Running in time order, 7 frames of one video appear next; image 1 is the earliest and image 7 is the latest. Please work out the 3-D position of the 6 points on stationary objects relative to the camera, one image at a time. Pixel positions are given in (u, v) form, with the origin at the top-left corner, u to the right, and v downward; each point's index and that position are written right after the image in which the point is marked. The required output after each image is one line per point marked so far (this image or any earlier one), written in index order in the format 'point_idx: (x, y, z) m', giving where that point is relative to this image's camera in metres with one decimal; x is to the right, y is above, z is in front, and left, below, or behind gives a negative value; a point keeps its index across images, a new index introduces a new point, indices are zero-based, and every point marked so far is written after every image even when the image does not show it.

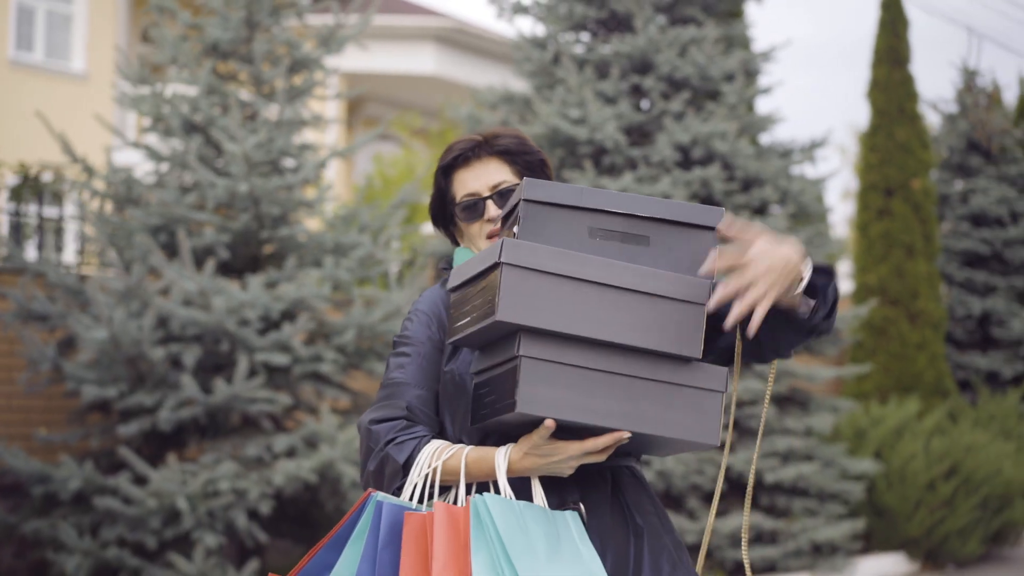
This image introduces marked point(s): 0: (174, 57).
0: (-1.2, +0.8, +5.8) m
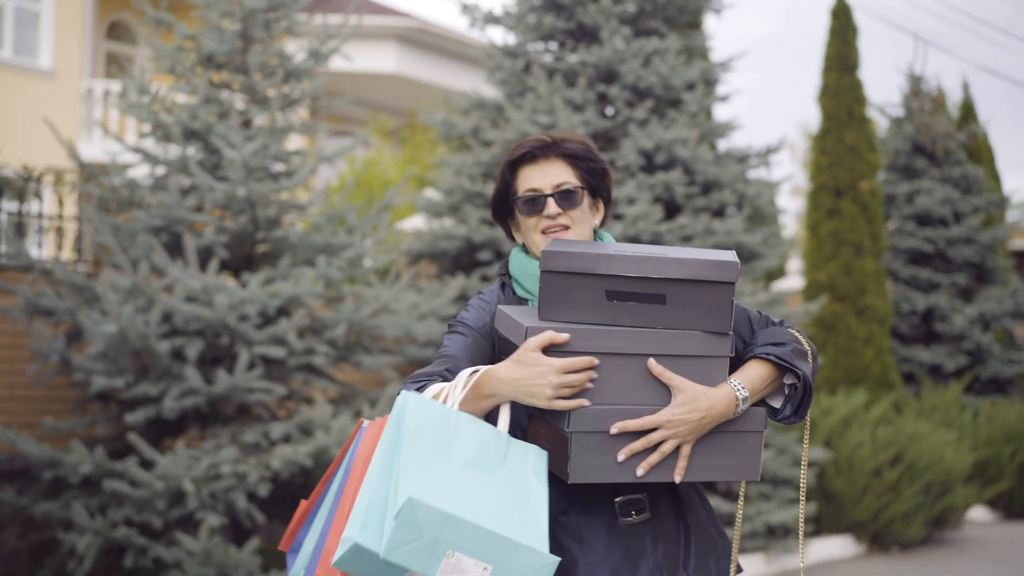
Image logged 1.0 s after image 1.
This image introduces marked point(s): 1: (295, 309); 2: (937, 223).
0: (-1.3, +0.8, +6.1) m
1: (-0.8, -0.1, +5.8) m
2: (+3.4, +0.5, +12.9) m
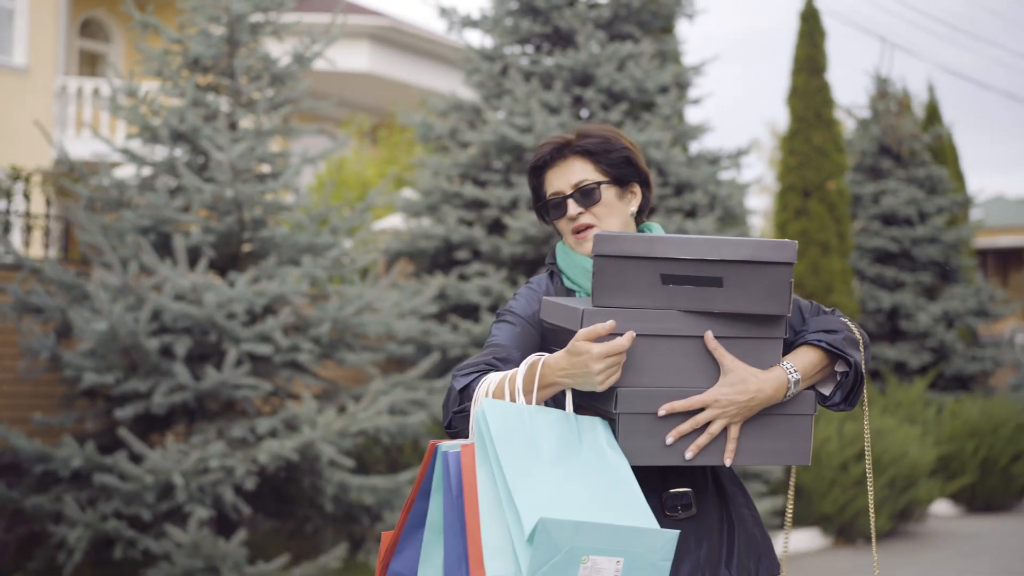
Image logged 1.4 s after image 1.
0: (-1.4, +0.8, +6.3) m
1: (-0.9, -0.1, +6.0) m
2: (+3.2, +0.5, +13.1) m
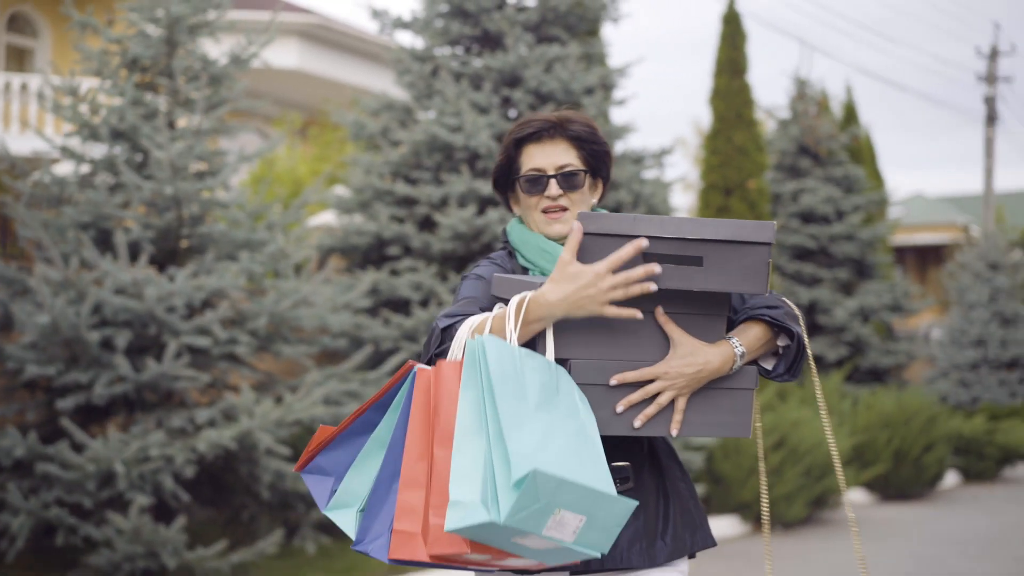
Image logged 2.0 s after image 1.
0: (-1.6, +0.9, +6.4) m
1: (-1.1, -0.1, +6.2) m
2: (+2.6, +0.6, +13.4) m
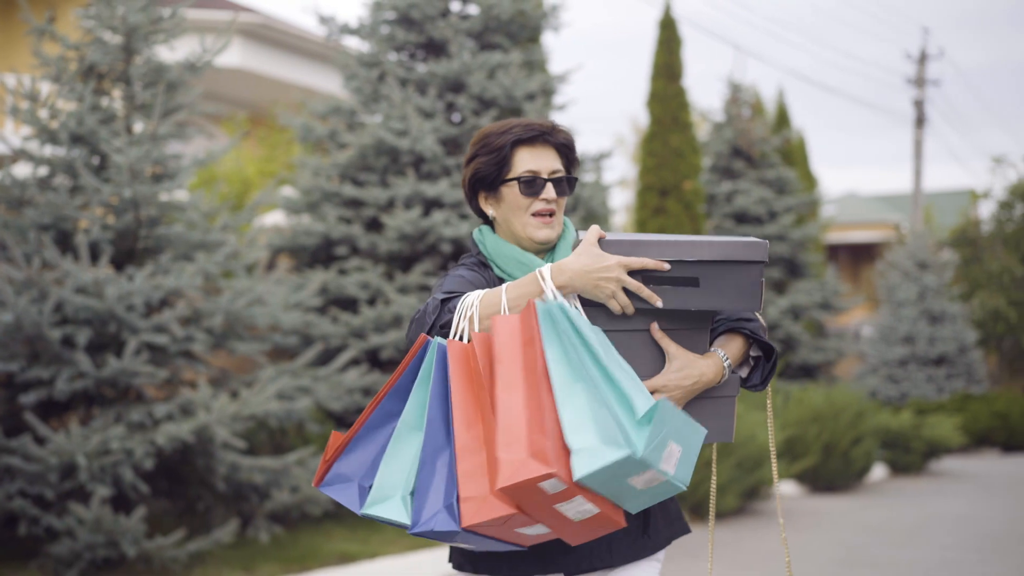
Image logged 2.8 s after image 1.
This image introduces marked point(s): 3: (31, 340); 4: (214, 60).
0: (-1.9, +0.9, +6.6) m
1: (-1.3, 0.0, +6.4) m
2: (+2.1, +0.6, +13.8) m
3: (-1.8, -0.2, +6.0) m
4: (-1.3, +1.0, +7.0) m
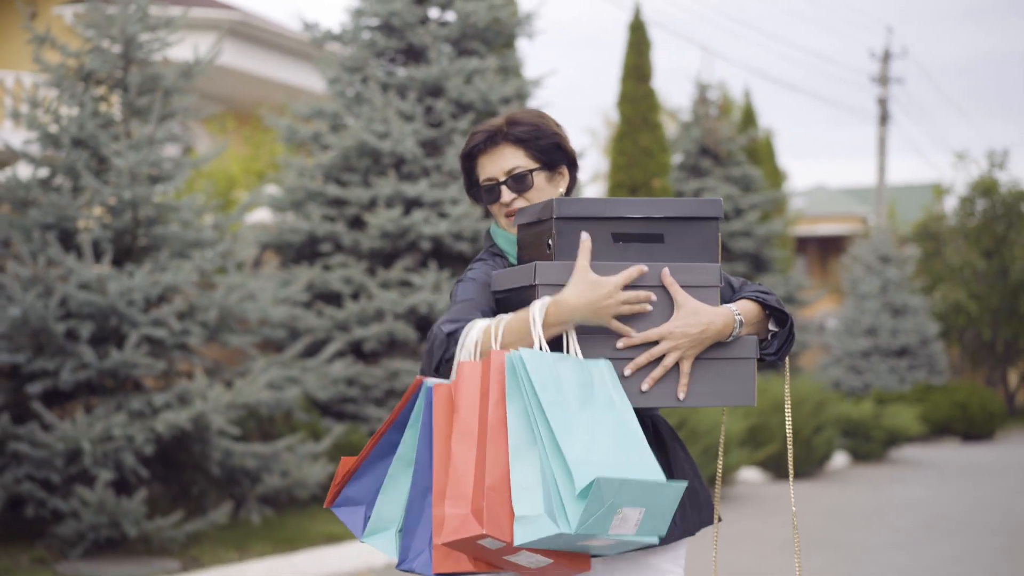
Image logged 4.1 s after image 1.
0: (-2.0, +0.9, +7.0) m
1: (-1.4, 0.0, +6.8) m
2: (+1.8, +0.6, +14.3) m
3: (-1.9, -0.2, +6.4) m
4: (-1.4, +1.0, +7.4) m
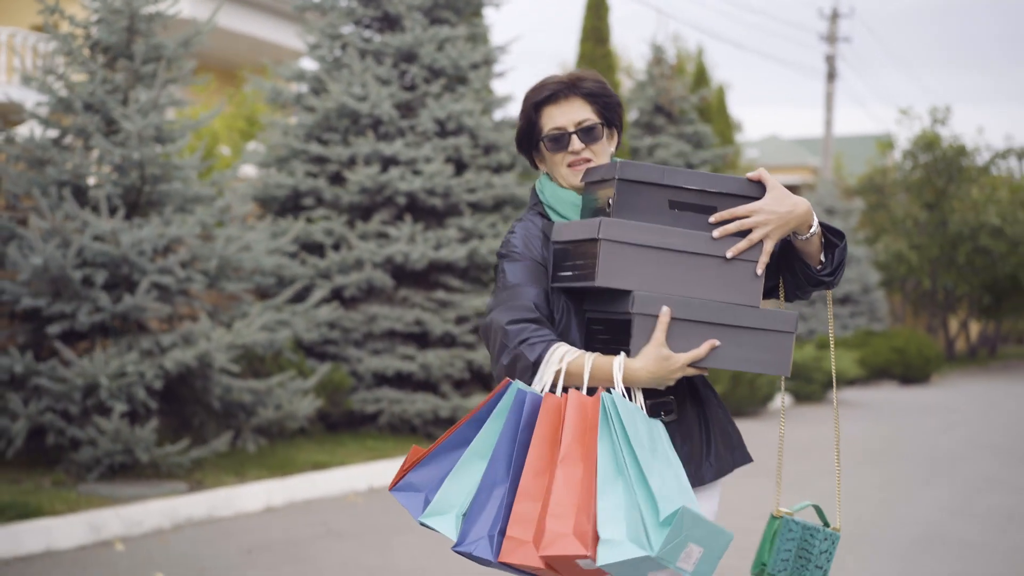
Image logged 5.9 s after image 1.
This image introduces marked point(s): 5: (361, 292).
0: (-2.1, +1.1, +7.7) m
1: (-1.6, +0.2, +7.5) m
2: (+1.5, +1.1, +15.0) m
3: (-2.0, 0.0, +7.1) m
4: (-1.5, +1.3, +8.1) m
5: (-0.8, 0.0, +9.0) m
